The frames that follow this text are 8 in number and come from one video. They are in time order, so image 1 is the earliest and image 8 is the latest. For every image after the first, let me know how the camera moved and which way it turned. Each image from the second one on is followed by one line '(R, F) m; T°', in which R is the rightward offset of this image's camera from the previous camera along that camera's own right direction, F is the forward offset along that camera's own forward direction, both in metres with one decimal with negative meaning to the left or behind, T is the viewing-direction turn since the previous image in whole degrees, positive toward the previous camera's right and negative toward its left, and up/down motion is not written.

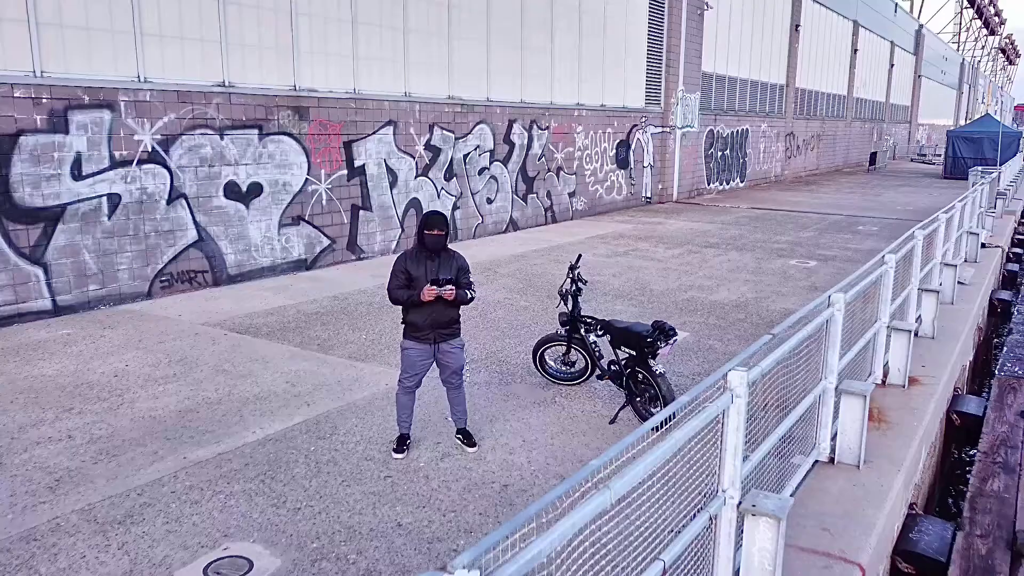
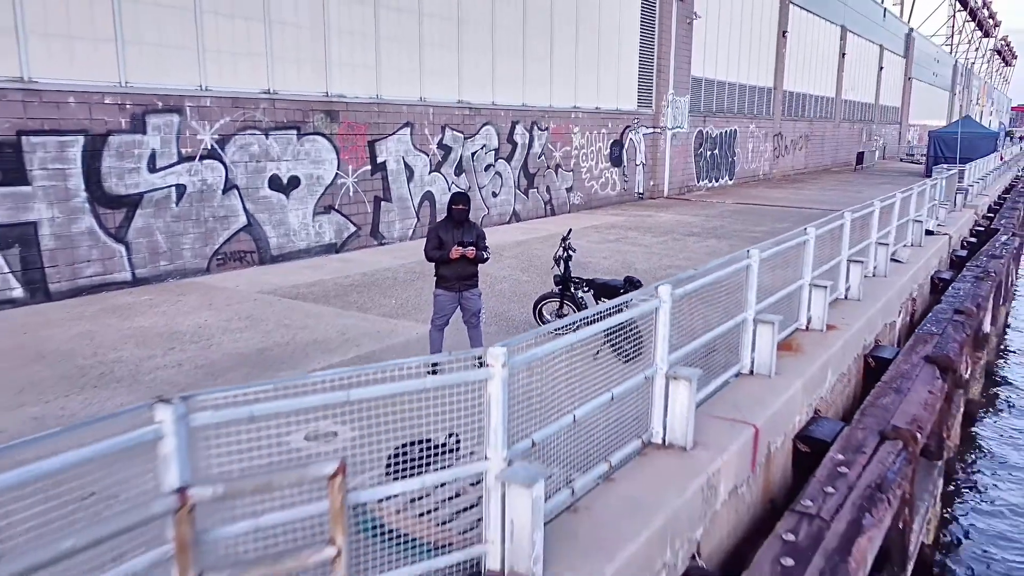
(0.0, -1.3) m; 0°
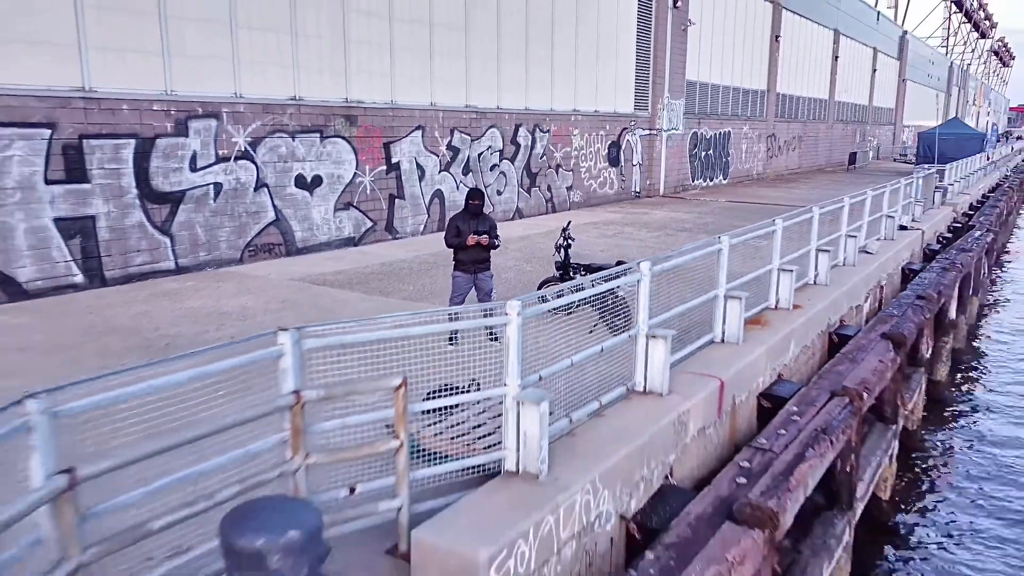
(-0.1, -0.9) m; 0°
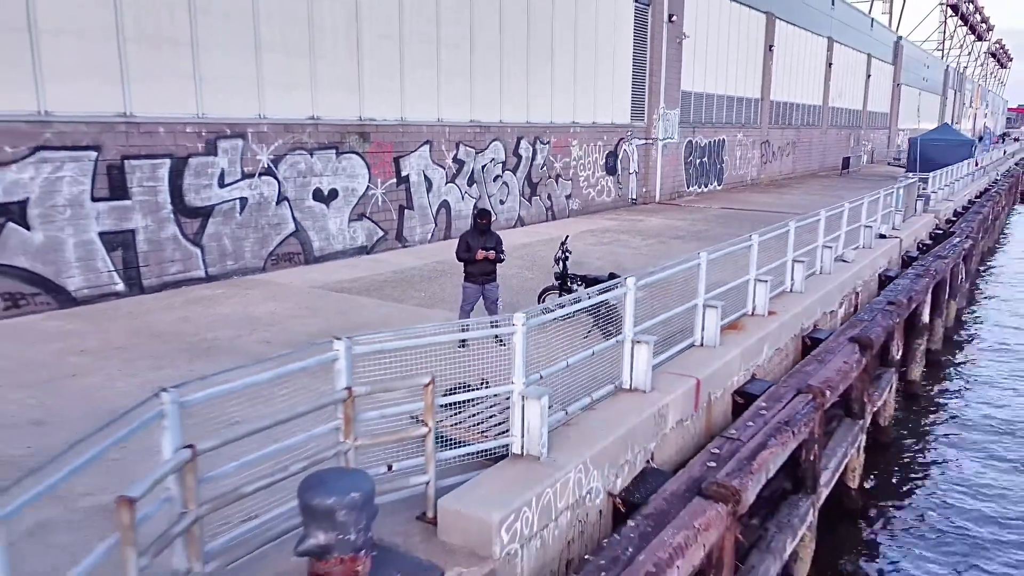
(0.0, -0.8) m; 0°
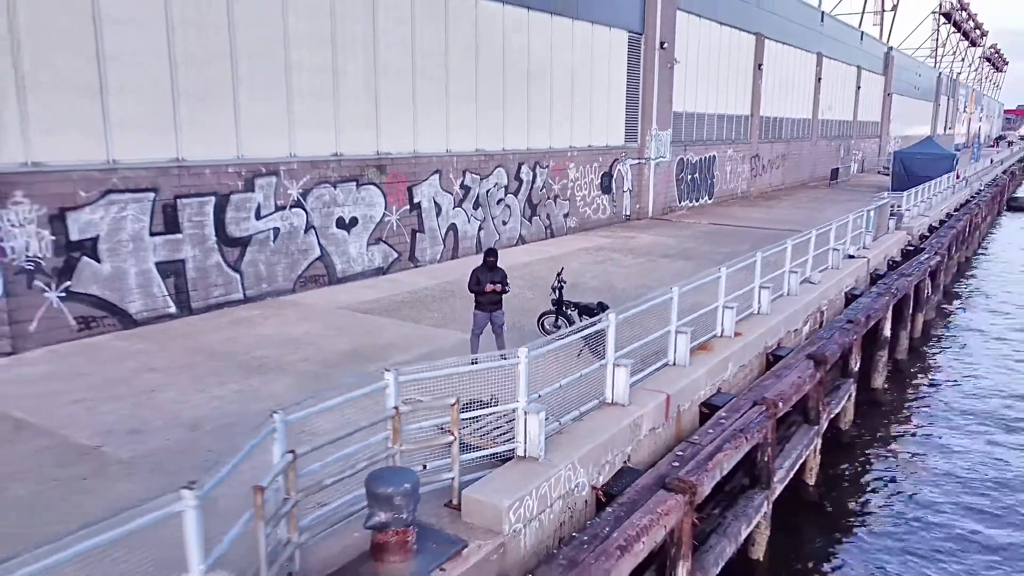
(0.0, -1.3) m; 0°
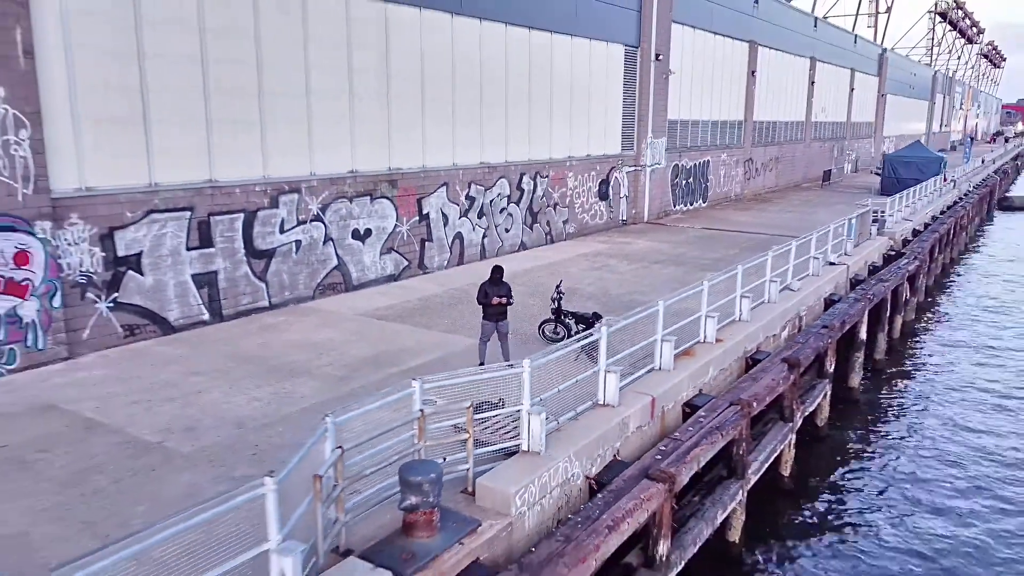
(0.0, -1.0) m; 0°
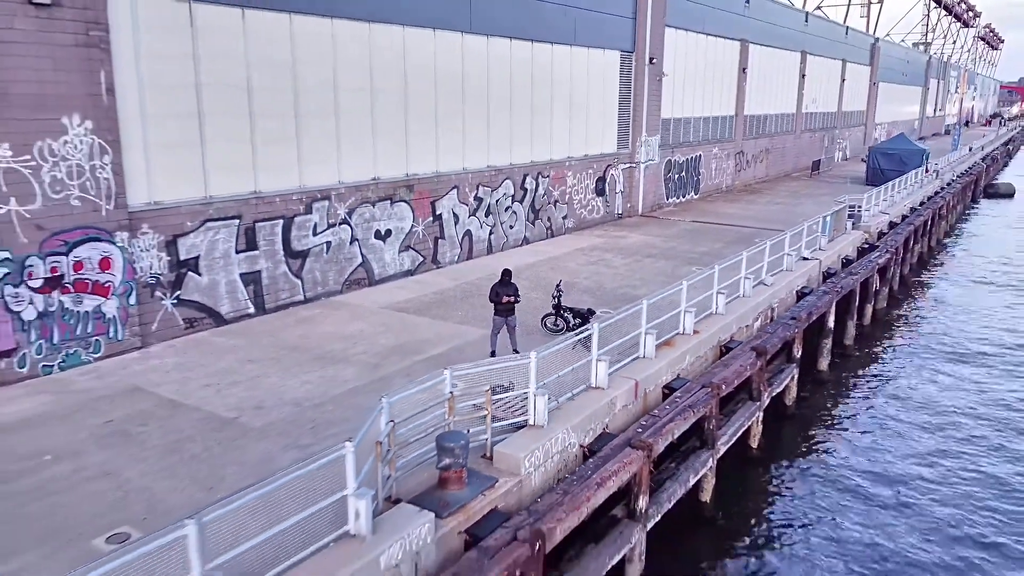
(-0.1, -1.6) m; 0°
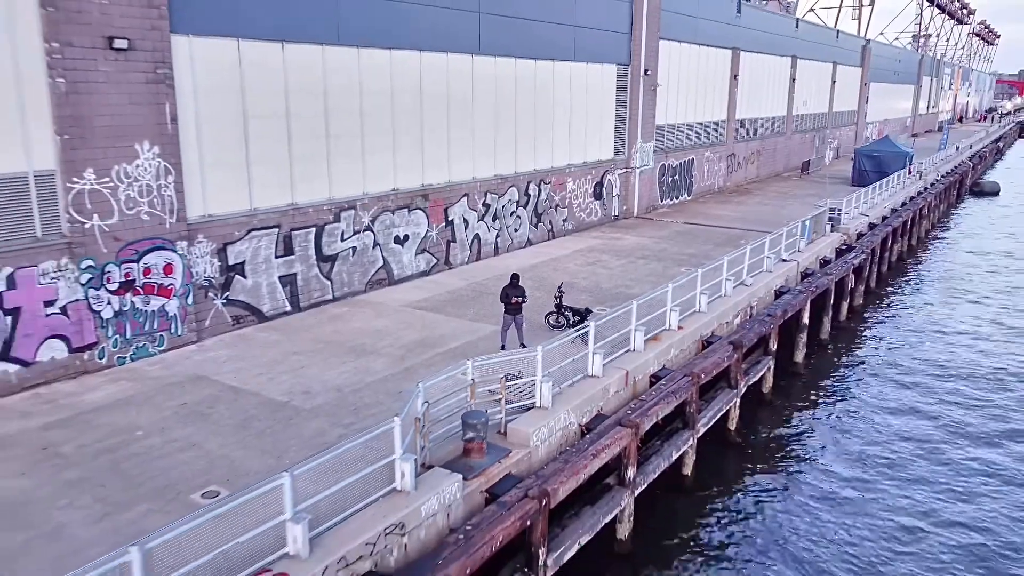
(-0.1, -1.7) m; 0°
